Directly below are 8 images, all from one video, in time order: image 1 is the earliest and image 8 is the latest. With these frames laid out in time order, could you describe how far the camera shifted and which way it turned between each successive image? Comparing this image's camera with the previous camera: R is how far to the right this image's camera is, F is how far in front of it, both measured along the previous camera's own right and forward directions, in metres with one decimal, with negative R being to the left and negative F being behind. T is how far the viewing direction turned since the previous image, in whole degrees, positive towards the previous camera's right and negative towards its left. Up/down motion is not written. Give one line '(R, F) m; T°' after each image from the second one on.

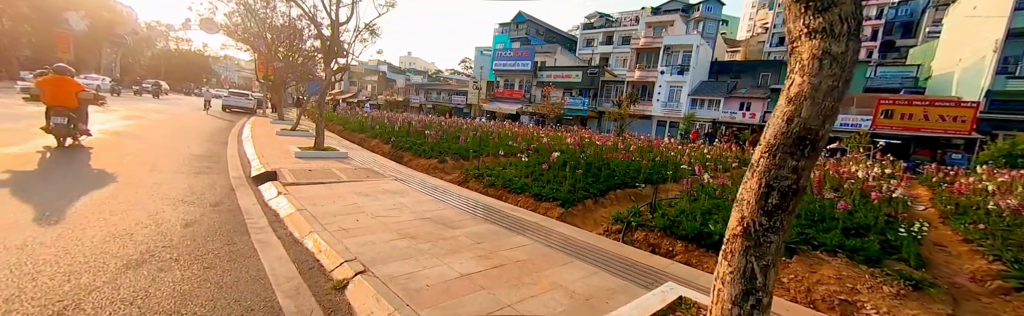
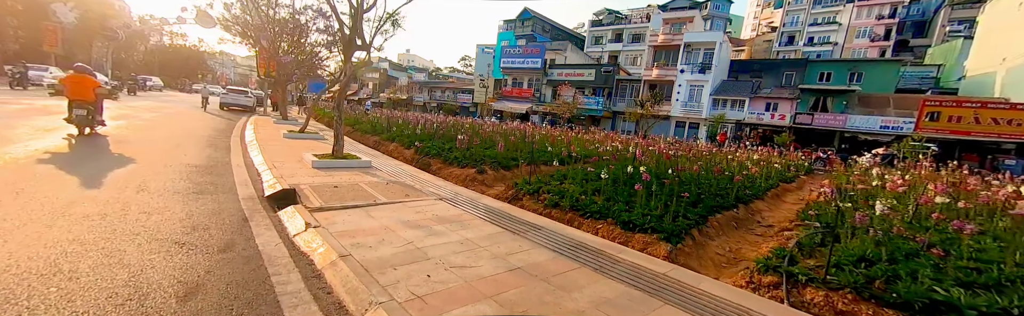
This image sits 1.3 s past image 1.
(-0.9, +1.0) m; 0°
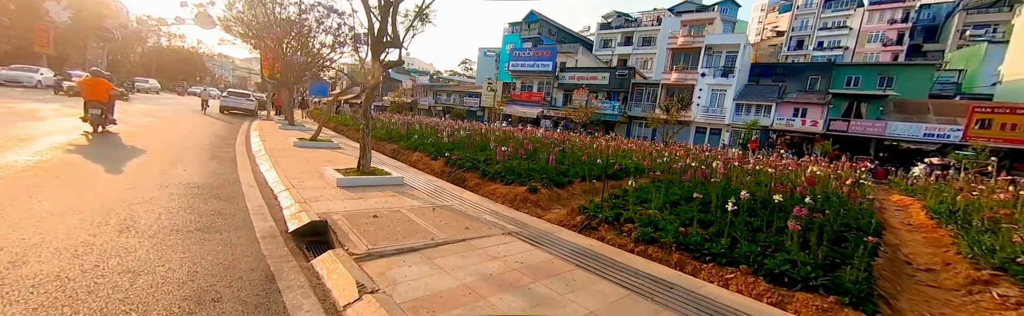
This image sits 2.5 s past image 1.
(-0.9, +1.0) m; 0°
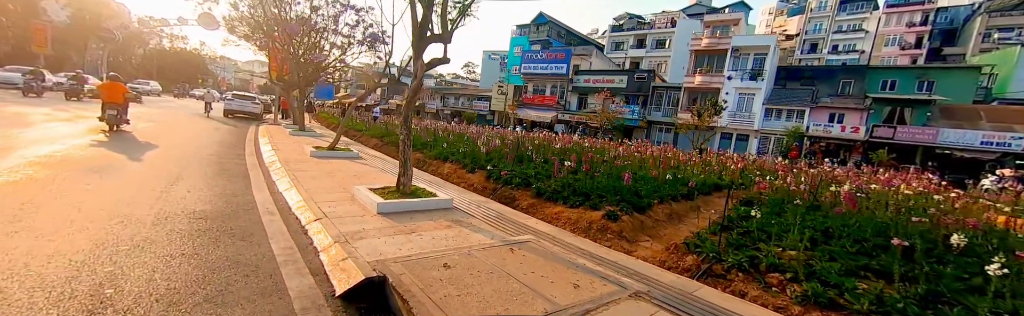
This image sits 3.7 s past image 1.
(-0.9, +1.0) m; 0°
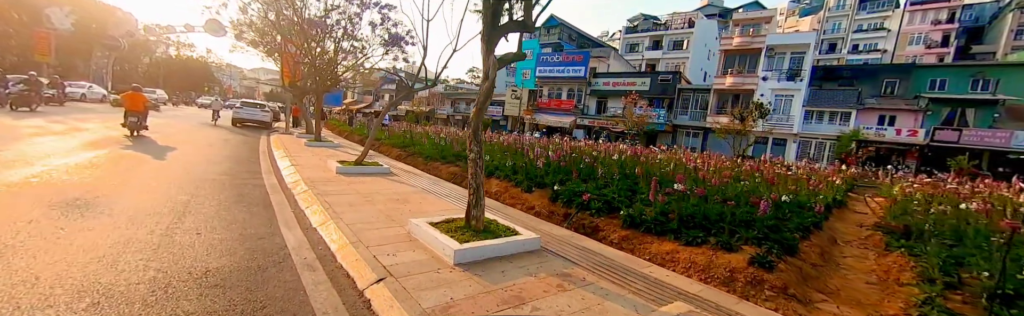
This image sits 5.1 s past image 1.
(-1.0, +1.2) m; -1°
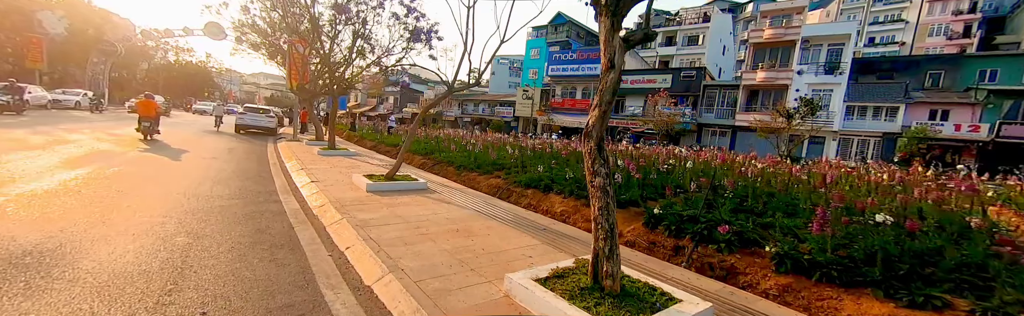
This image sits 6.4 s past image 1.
(-1.1, +1.2) m; 0°
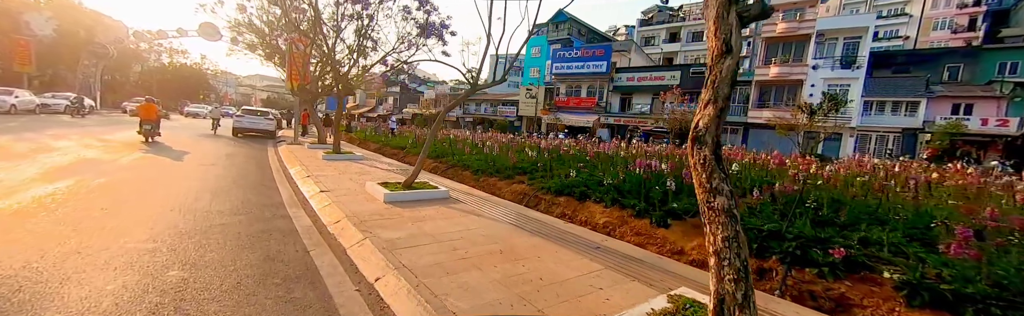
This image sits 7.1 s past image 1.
(-0.6, +0.6) m; 0°
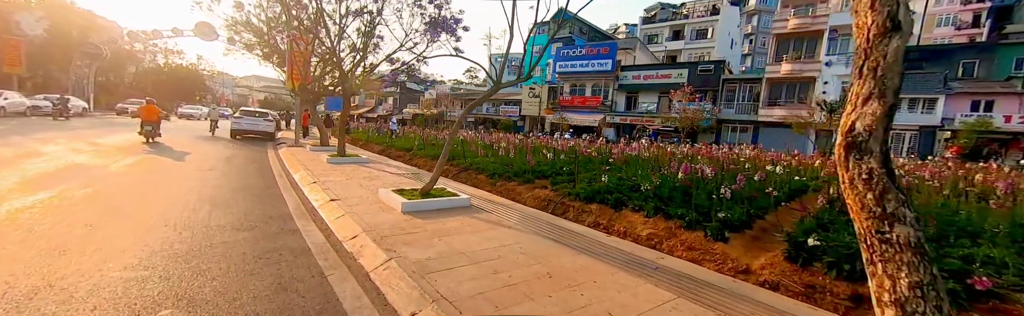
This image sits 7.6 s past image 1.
(-0.5, +0.5) m; 0°
